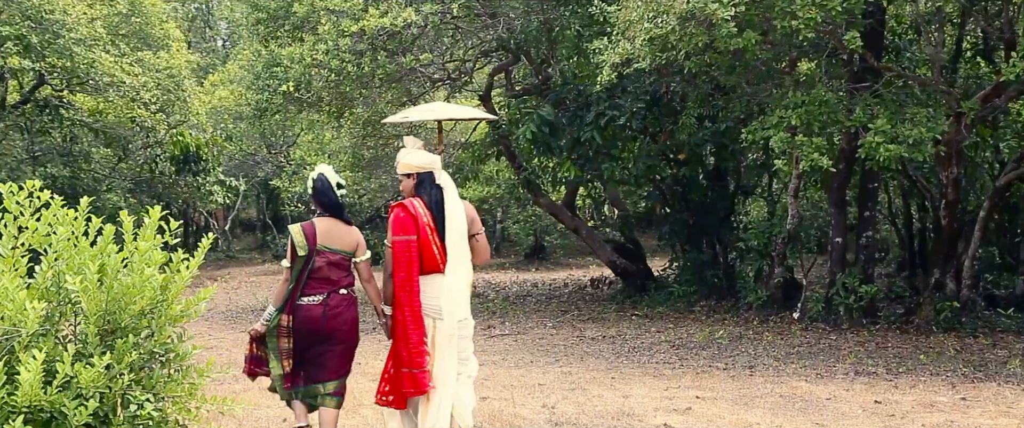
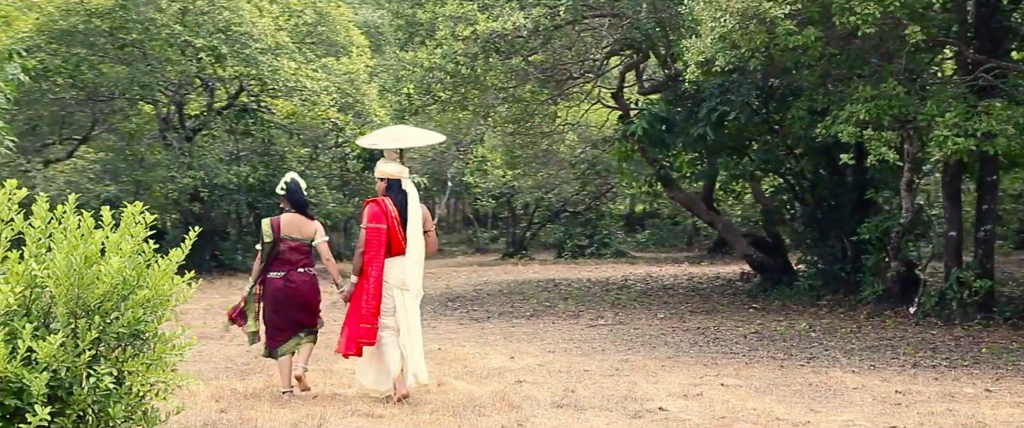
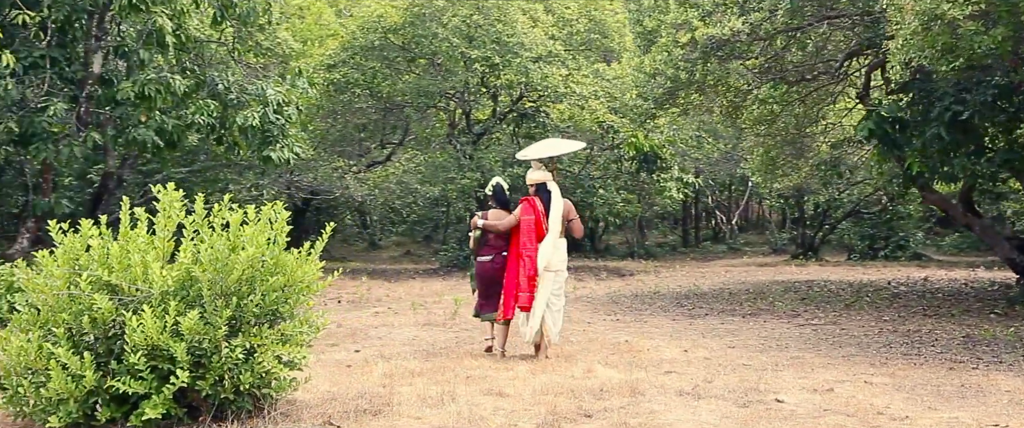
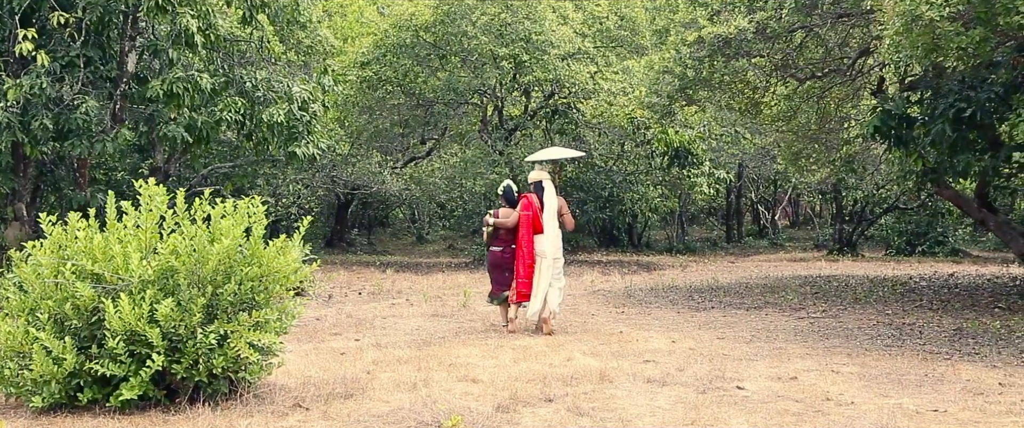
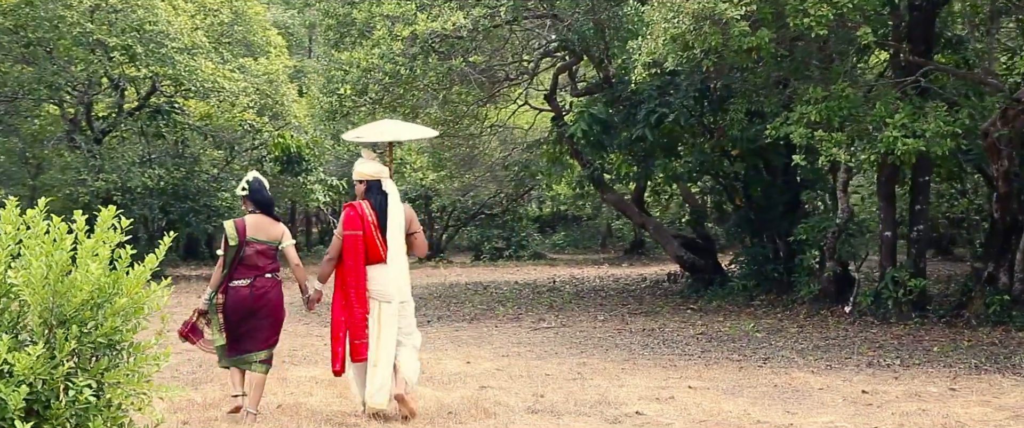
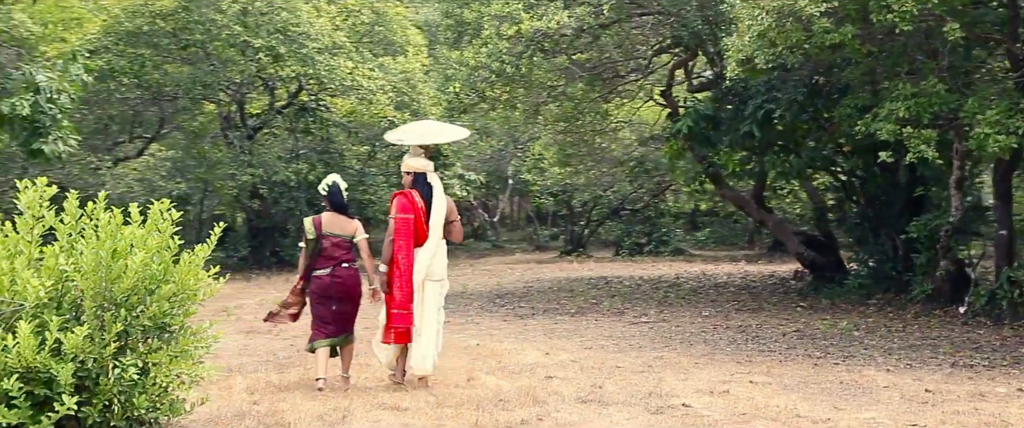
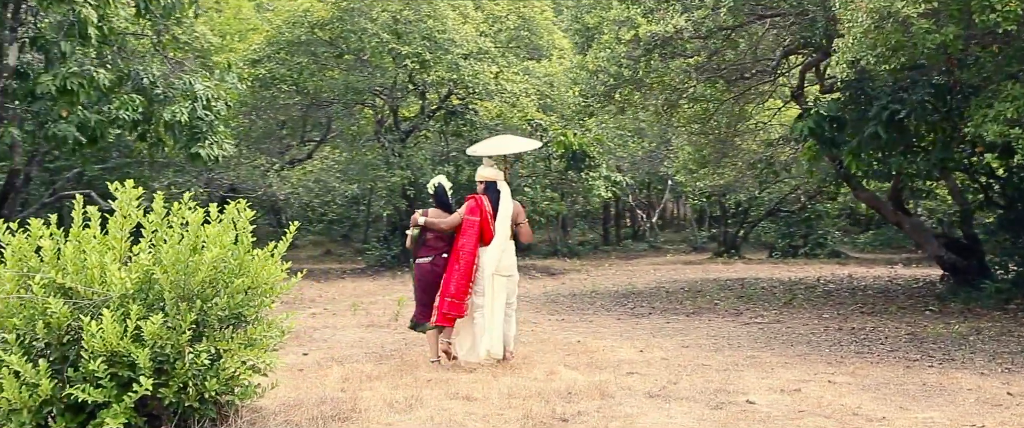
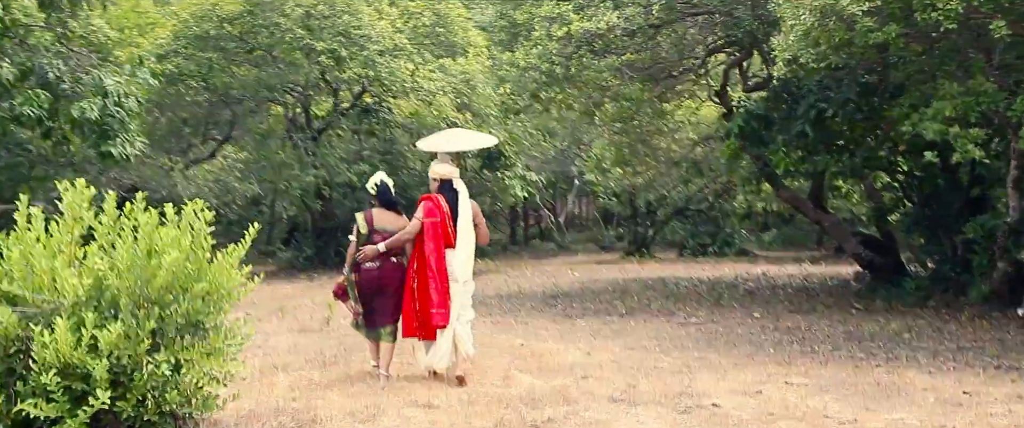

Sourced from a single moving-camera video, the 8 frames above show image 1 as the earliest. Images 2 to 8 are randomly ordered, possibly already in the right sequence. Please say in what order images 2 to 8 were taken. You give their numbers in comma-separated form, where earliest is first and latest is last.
5, 2, 6, 8, 7, 3, 4
